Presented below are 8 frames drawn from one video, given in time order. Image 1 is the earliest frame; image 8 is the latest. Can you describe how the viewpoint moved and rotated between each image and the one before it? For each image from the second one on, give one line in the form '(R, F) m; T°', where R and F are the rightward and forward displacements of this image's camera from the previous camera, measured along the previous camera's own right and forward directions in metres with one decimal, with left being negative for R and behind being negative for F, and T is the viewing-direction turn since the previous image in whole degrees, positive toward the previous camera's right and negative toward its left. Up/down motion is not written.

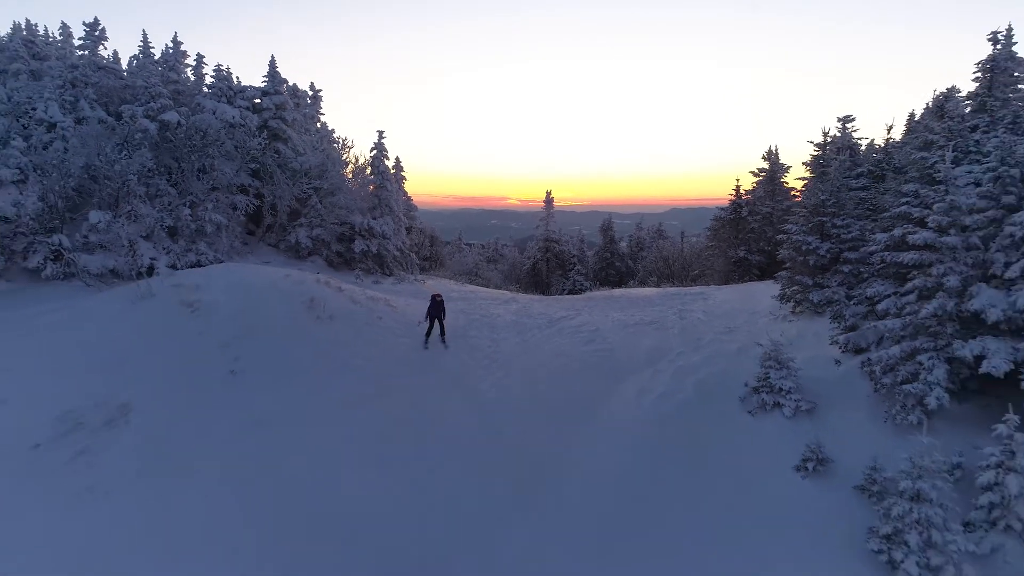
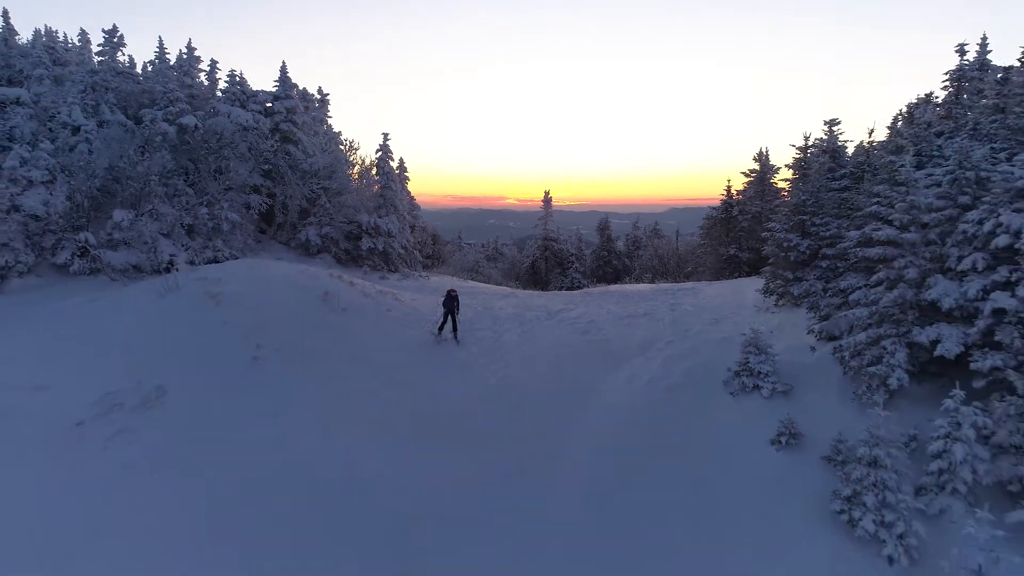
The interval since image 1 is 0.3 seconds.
(-0.1, -1.0) m; 0°
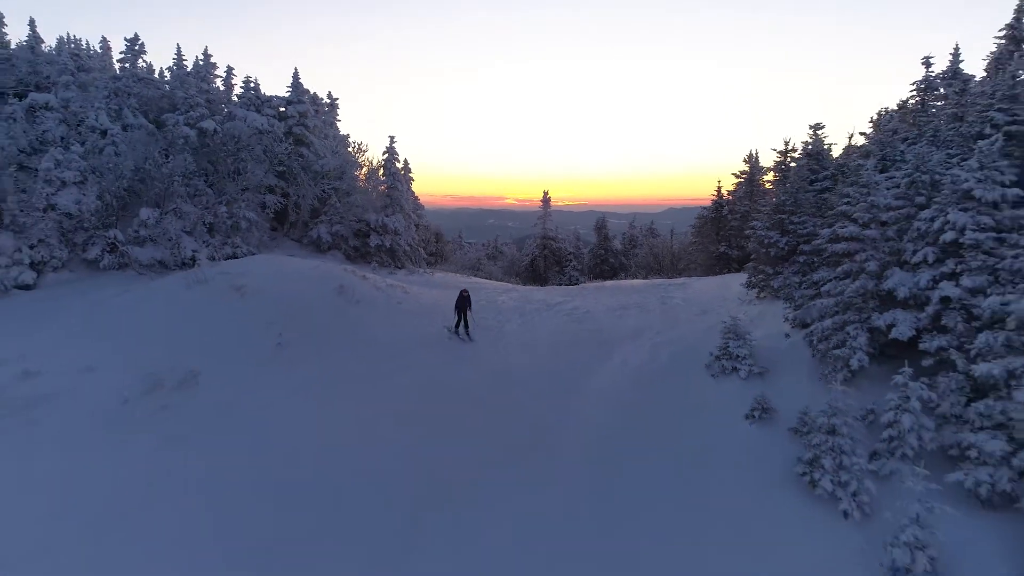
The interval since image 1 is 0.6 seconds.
(-0.1, -1.2) m; 0°
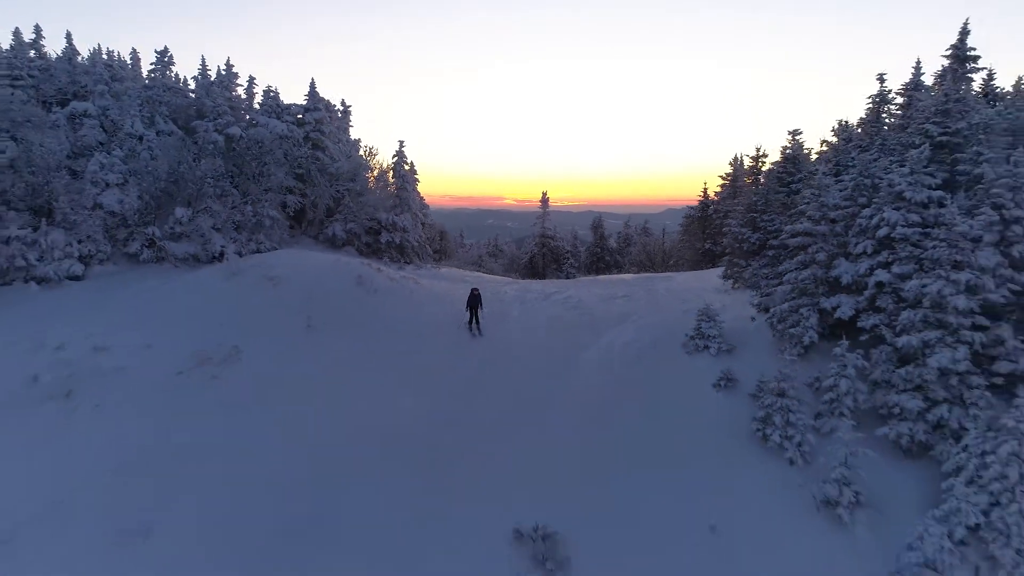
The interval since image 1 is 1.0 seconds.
(0.0, -2.0) m; 0°
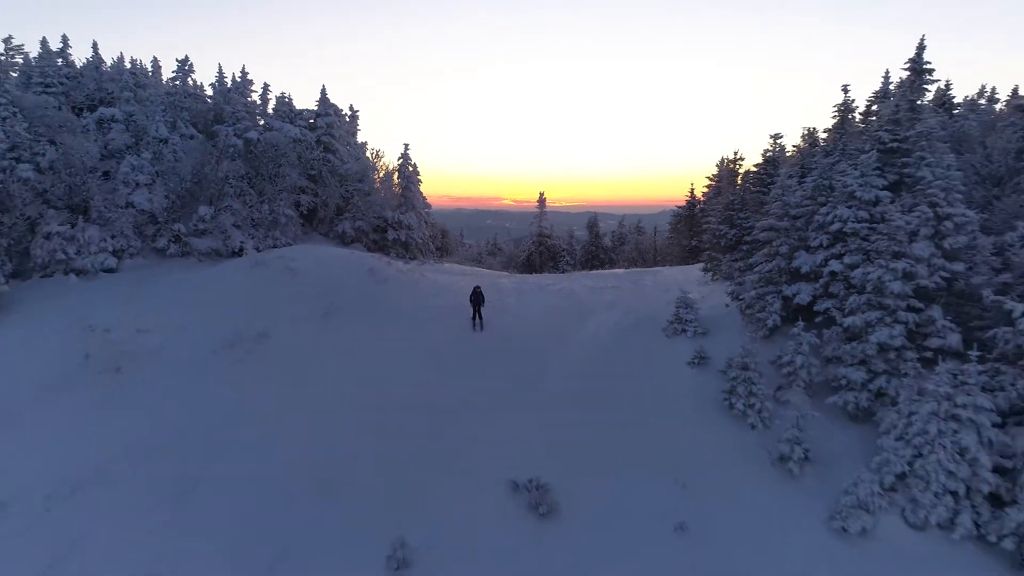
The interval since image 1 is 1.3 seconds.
(0.0, -1.7) m; 0°
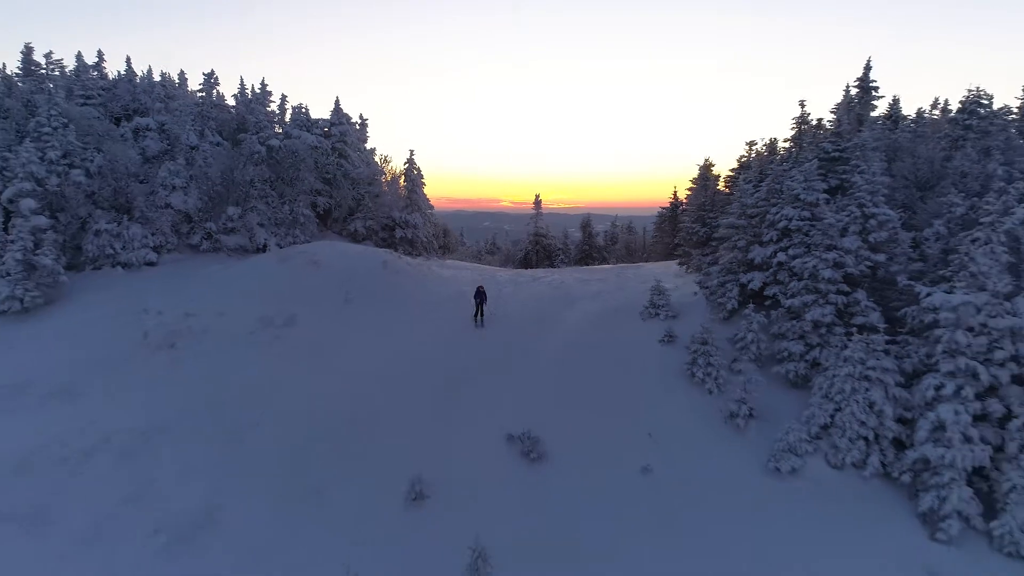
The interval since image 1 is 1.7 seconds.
(0.0, -2.6) m; 0°
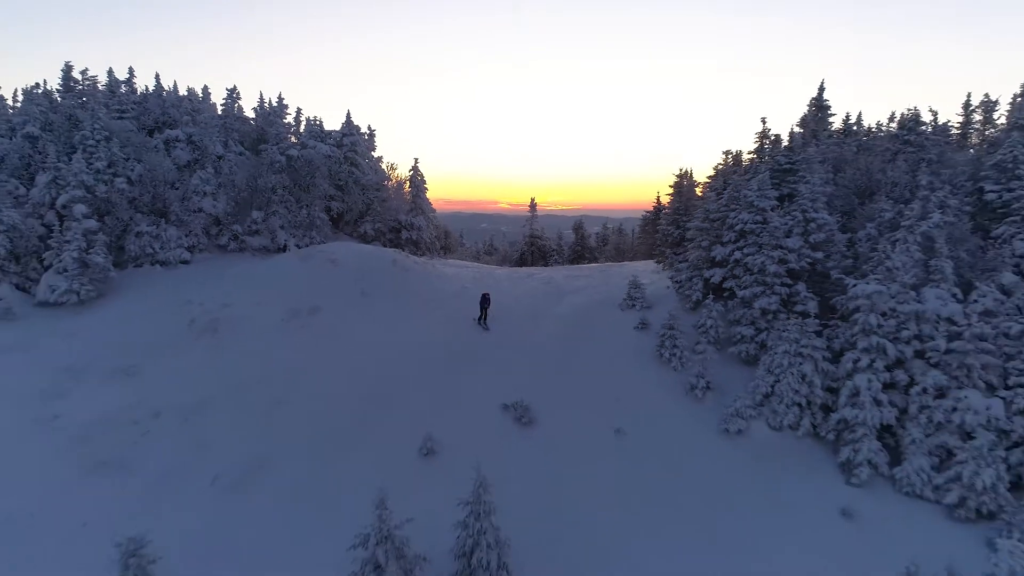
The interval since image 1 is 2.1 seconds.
(+0.1, -2.8) m; 0°
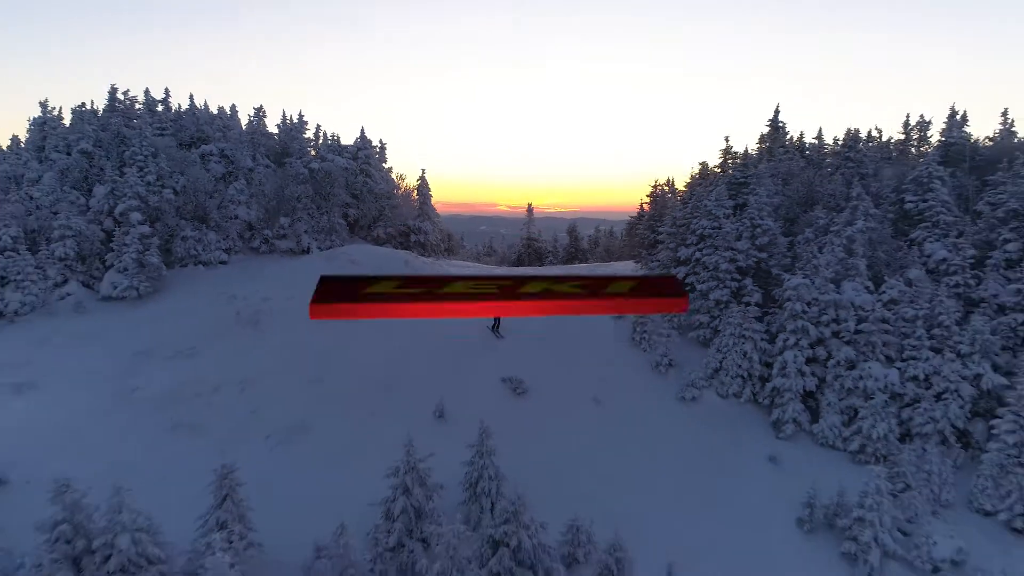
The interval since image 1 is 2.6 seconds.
(+0.1, -3.8) m; 0°
